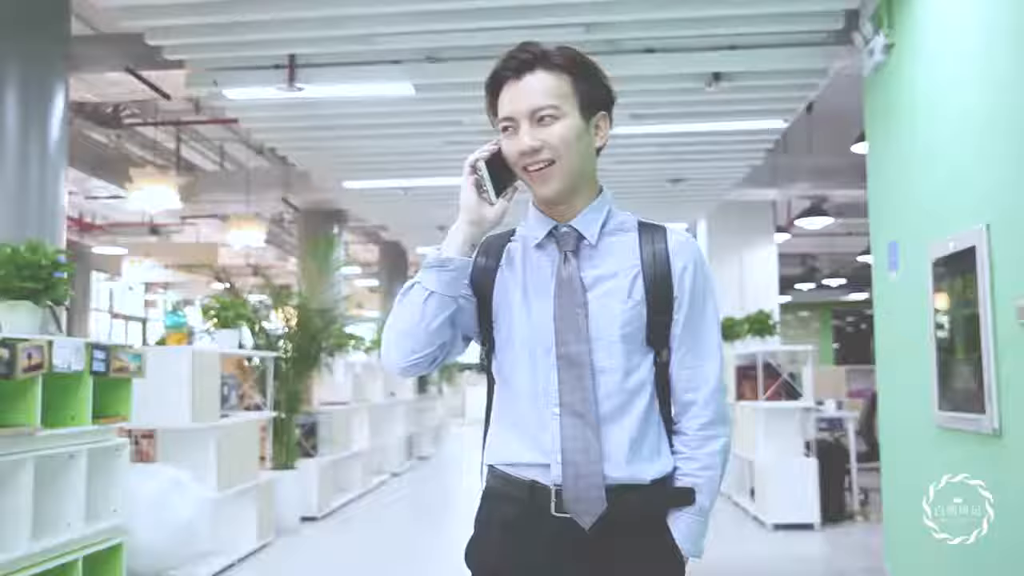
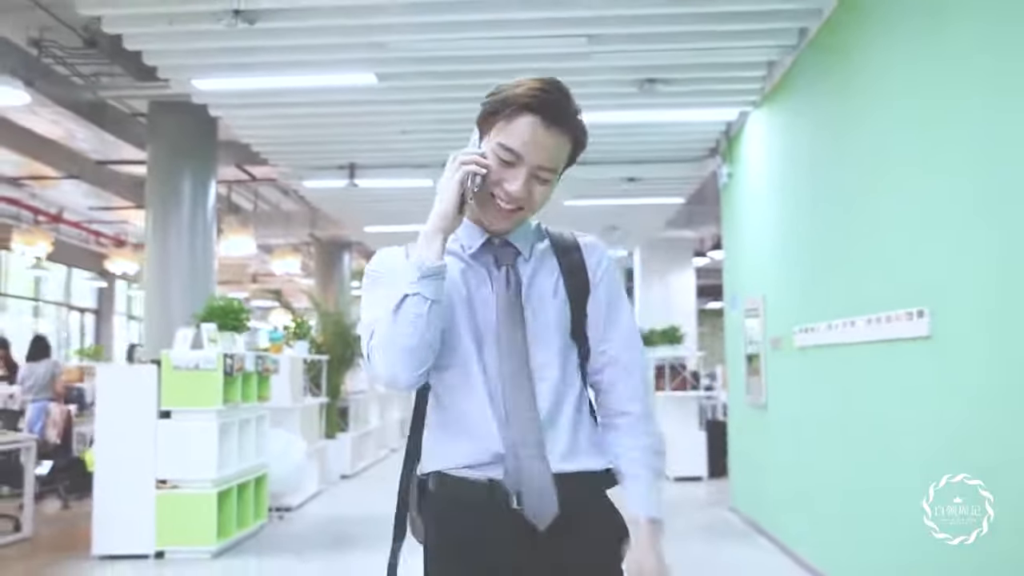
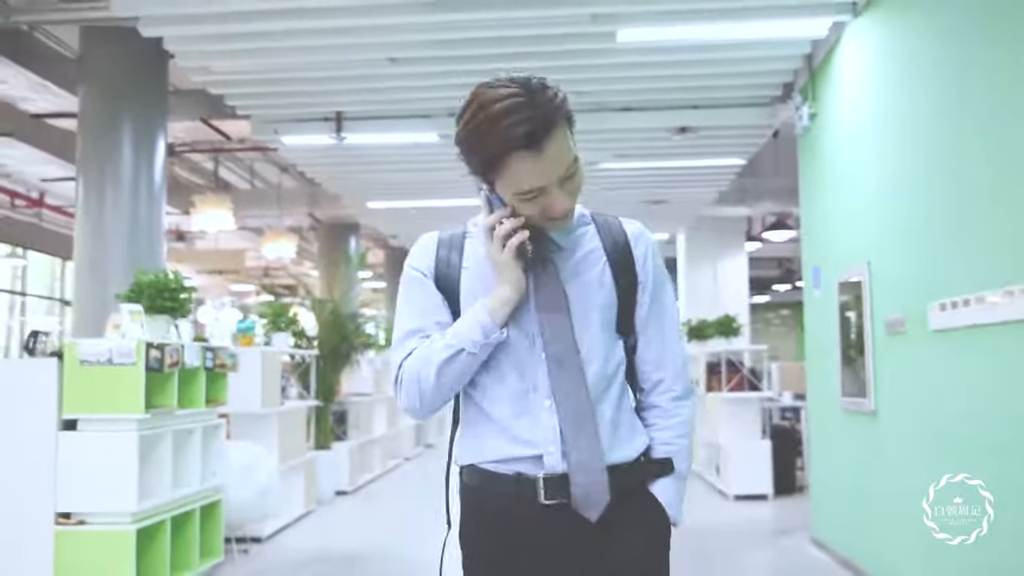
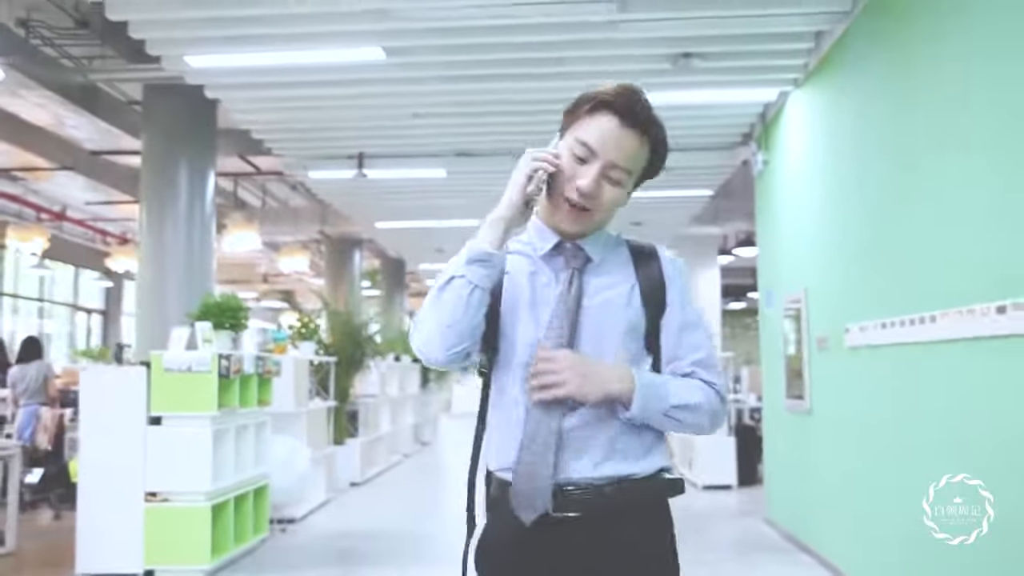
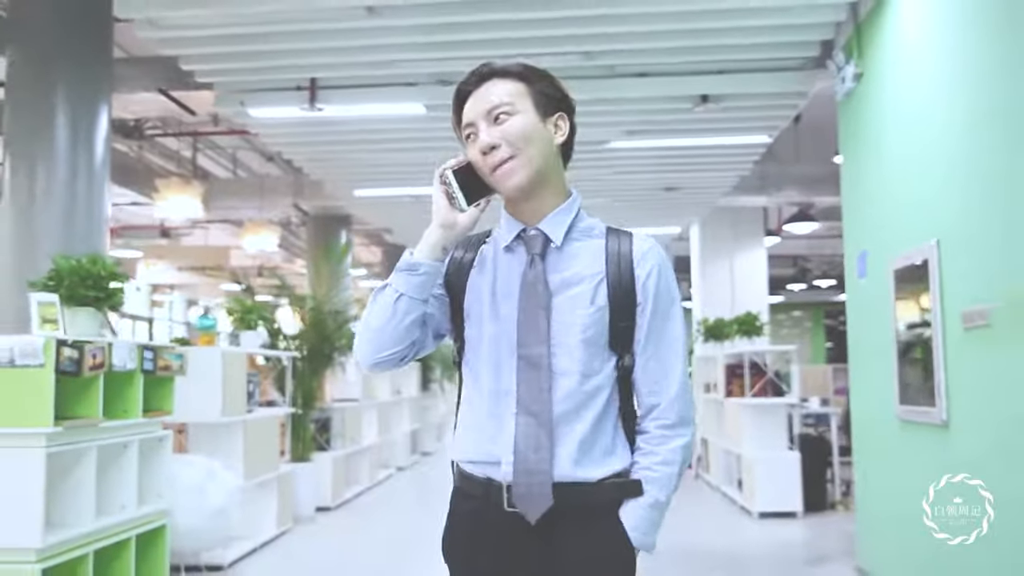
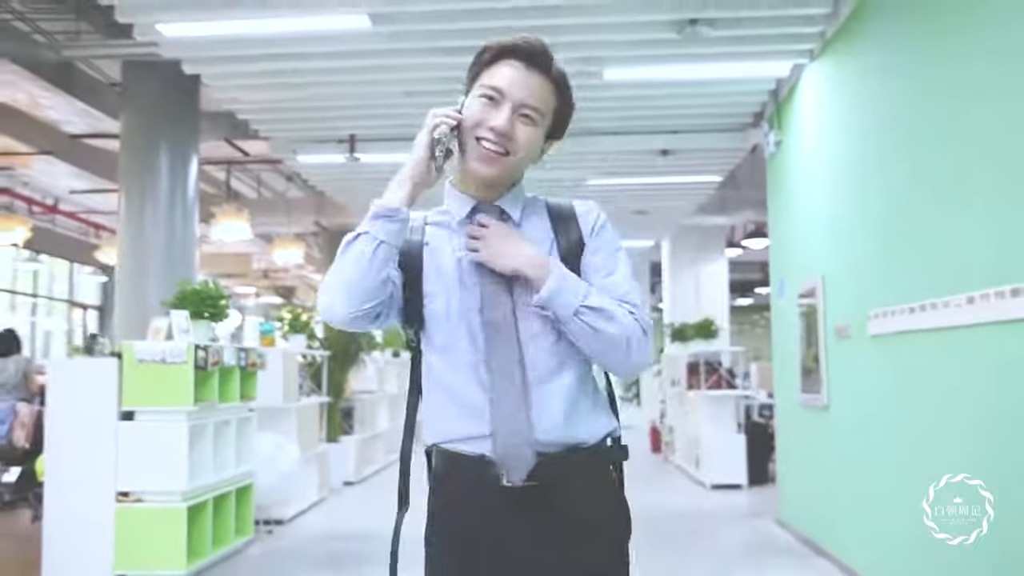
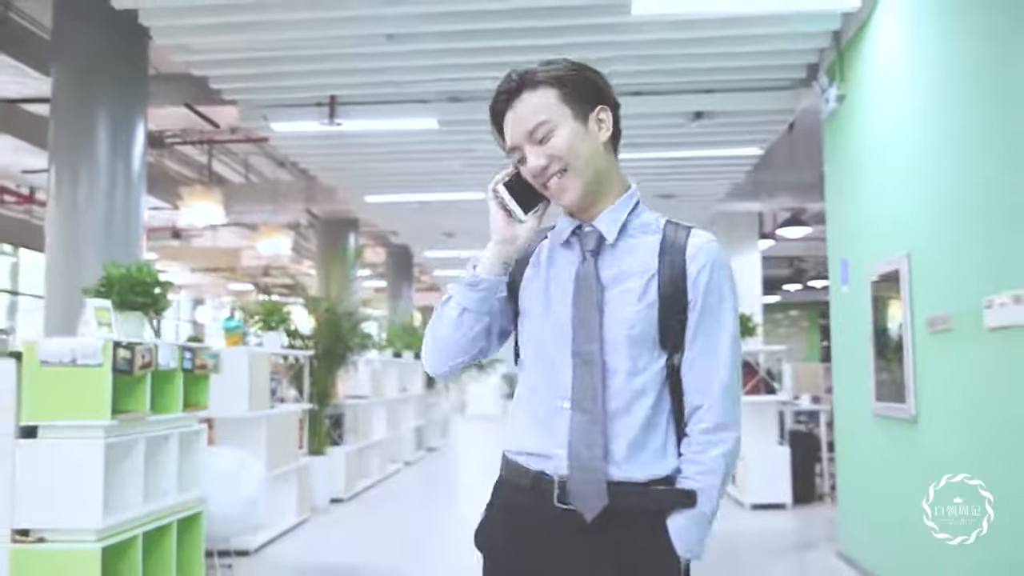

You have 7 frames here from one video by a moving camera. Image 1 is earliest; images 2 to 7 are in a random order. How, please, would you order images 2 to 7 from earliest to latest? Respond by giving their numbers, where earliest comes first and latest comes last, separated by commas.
5, 7, 3, 6, 4, 2
